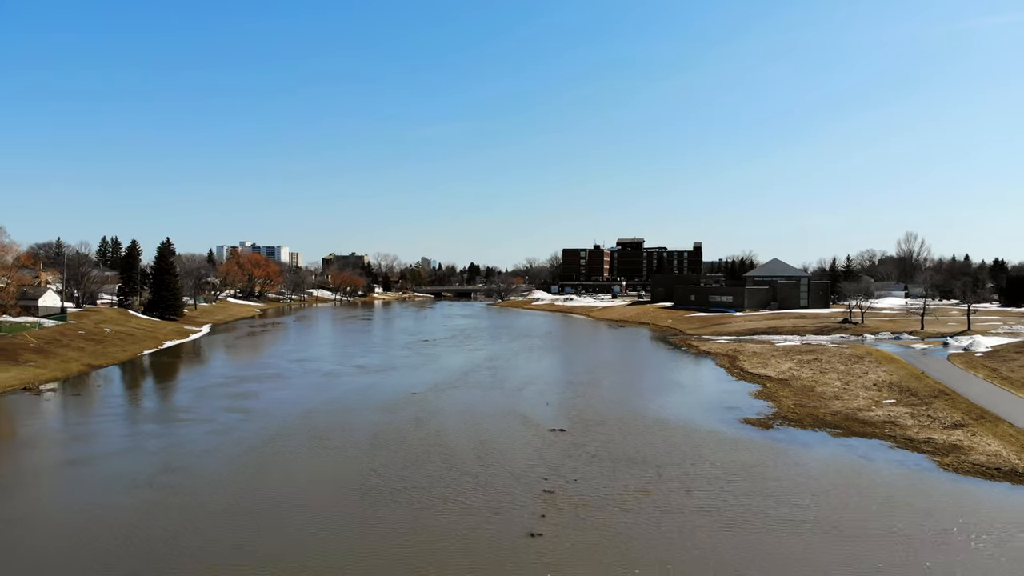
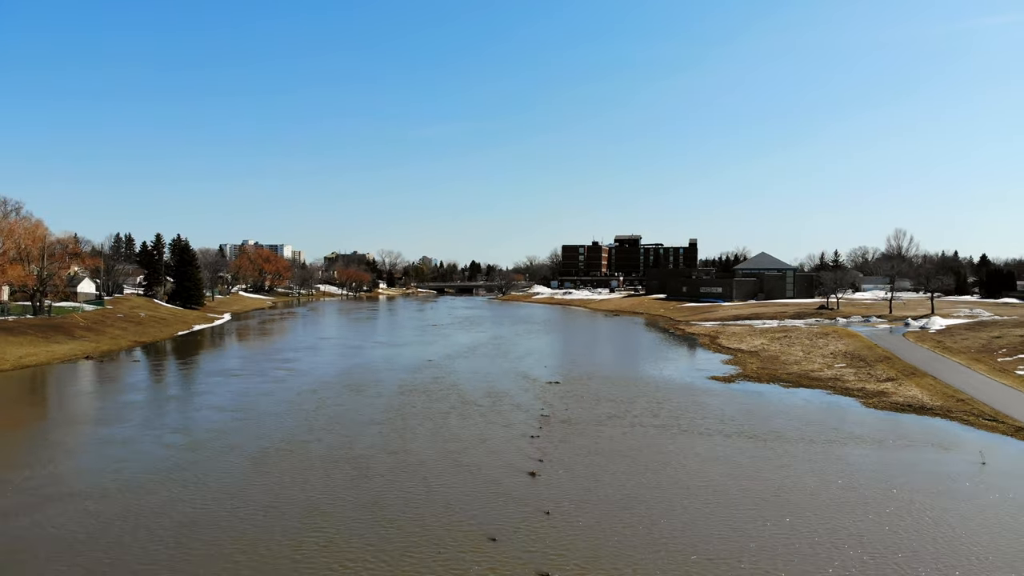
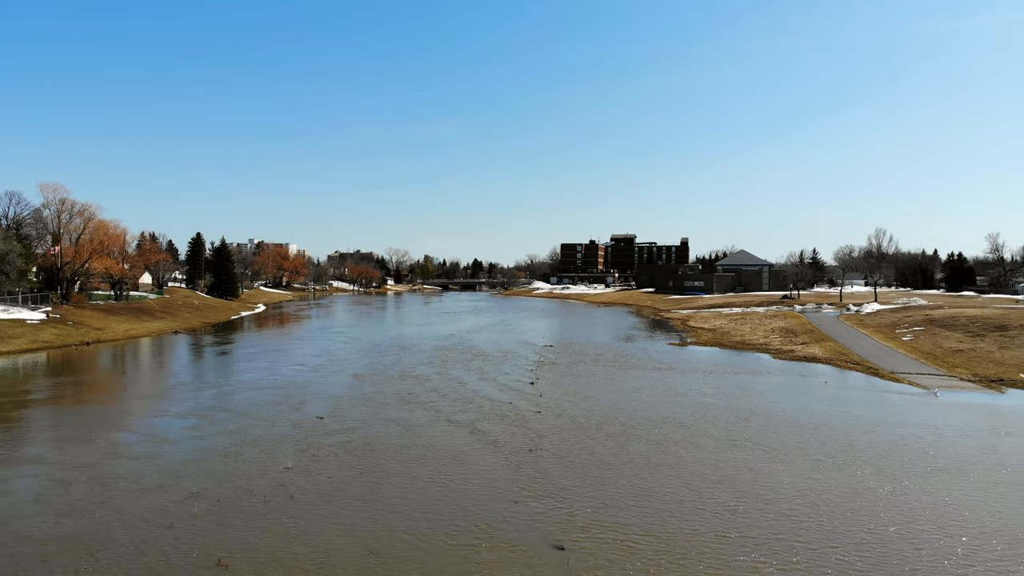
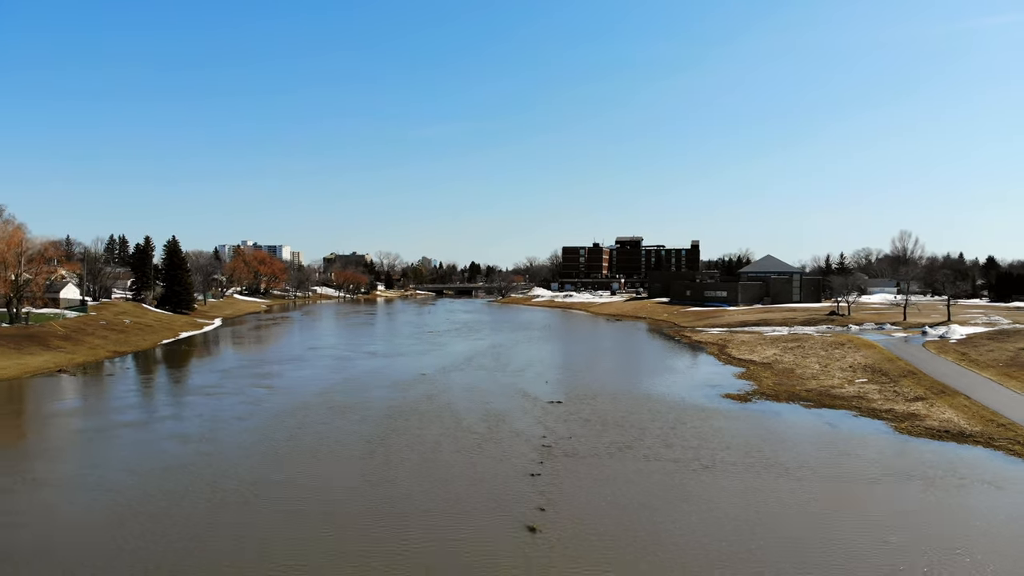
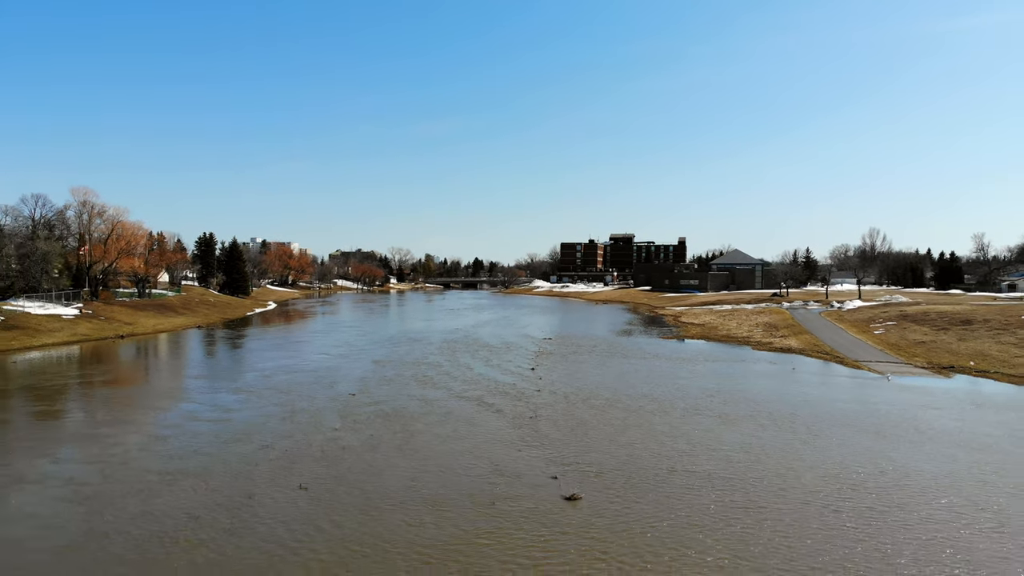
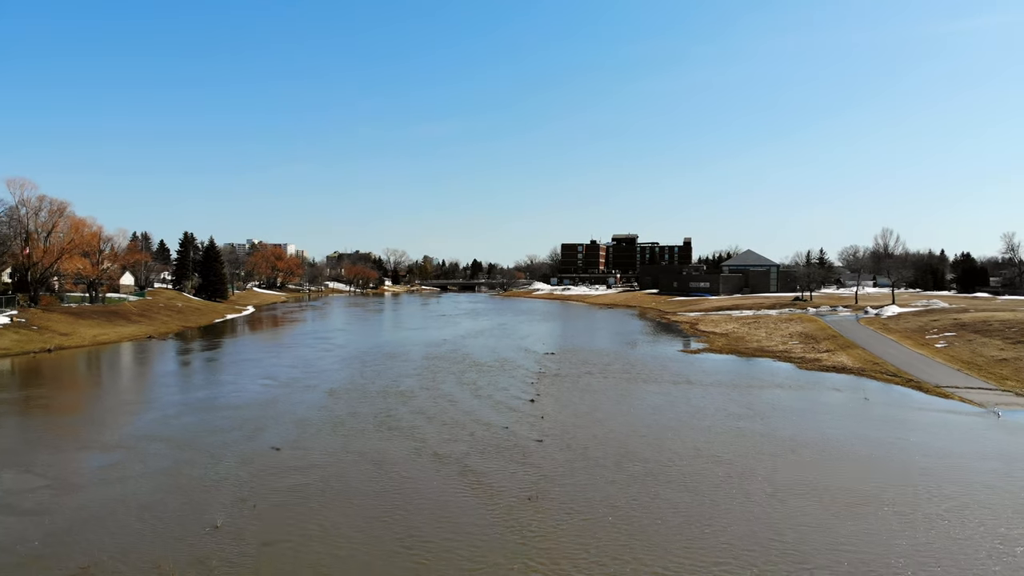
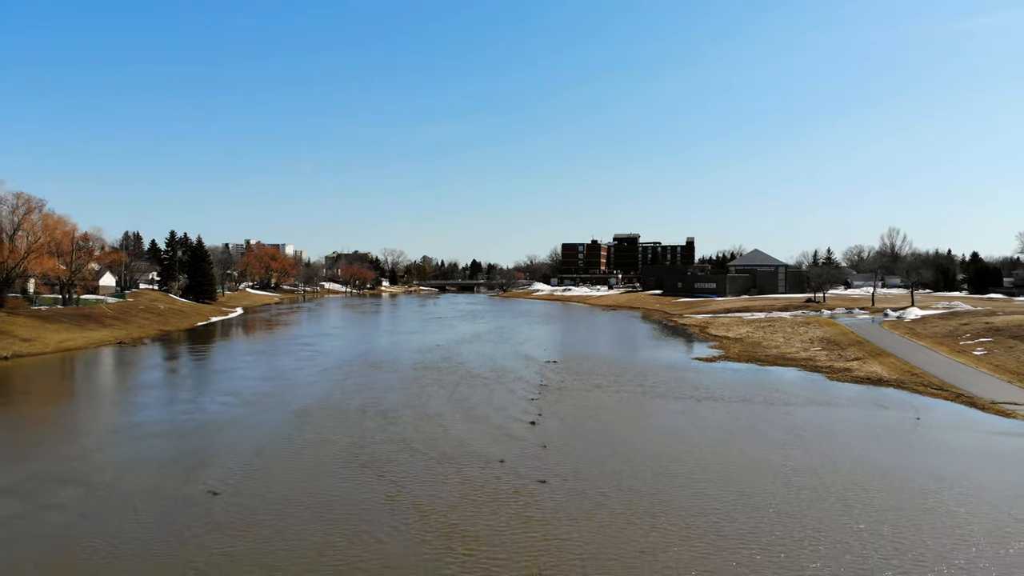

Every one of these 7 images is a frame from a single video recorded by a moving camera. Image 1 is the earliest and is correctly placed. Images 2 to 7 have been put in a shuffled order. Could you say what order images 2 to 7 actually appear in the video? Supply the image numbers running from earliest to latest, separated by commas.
4, 2, 7, 6, 3, 5
